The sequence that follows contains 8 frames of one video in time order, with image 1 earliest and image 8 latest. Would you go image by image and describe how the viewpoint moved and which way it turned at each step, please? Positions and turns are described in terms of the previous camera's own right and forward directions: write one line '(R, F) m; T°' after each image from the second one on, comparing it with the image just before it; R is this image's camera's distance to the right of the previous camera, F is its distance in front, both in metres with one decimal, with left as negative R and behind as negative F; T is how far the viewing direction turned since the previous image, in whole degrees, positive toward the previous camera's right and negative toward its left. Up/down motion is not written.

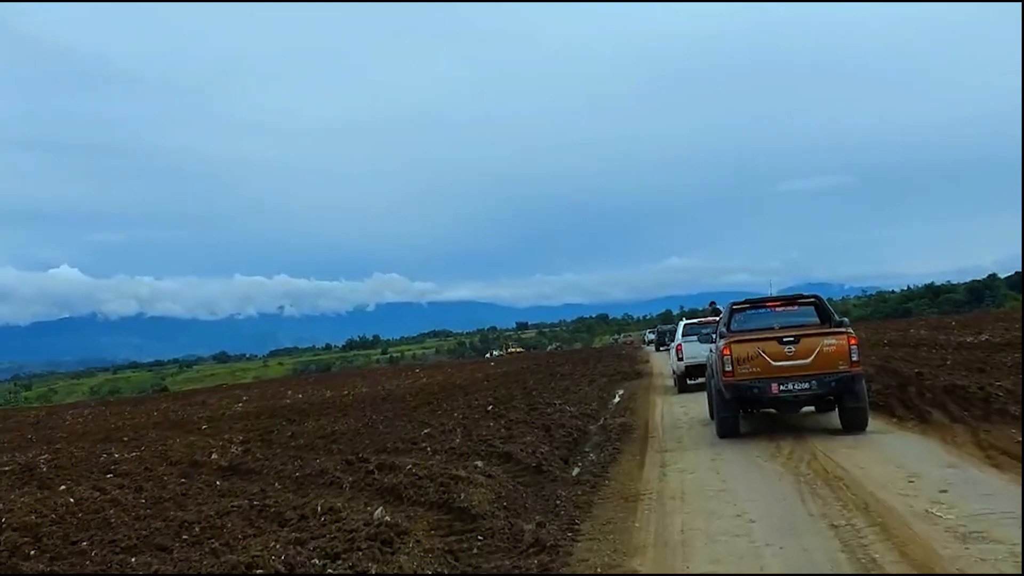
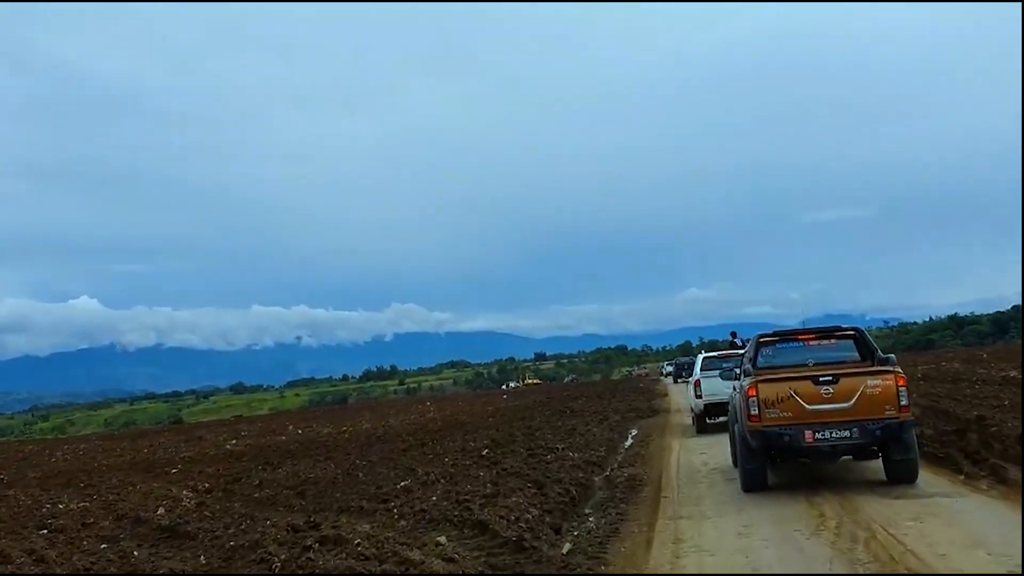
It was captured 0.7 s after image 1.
(+0.4, +2.0) m; -1°
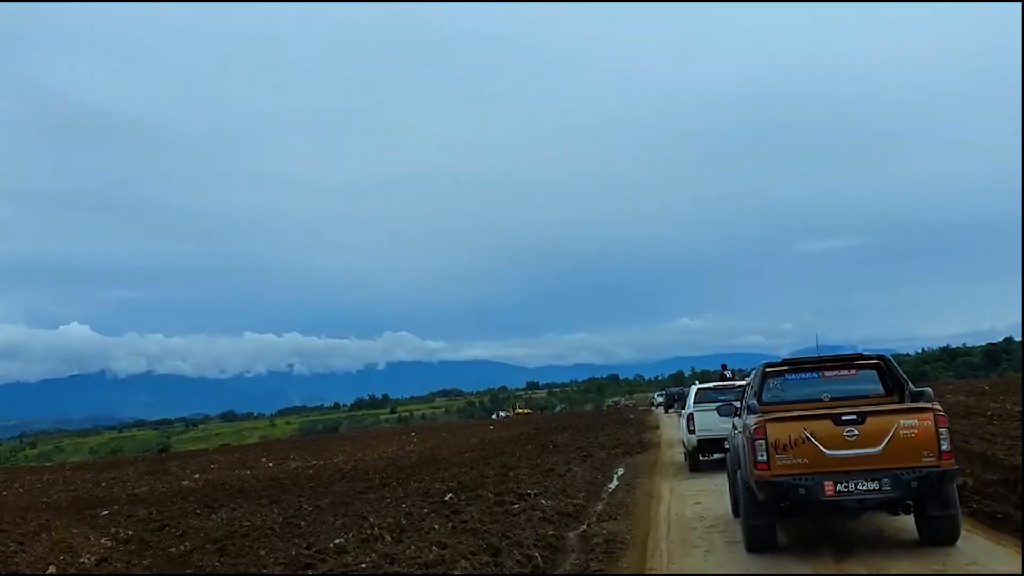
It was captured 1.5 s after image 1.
(+0.4, +2.1) m; 0°
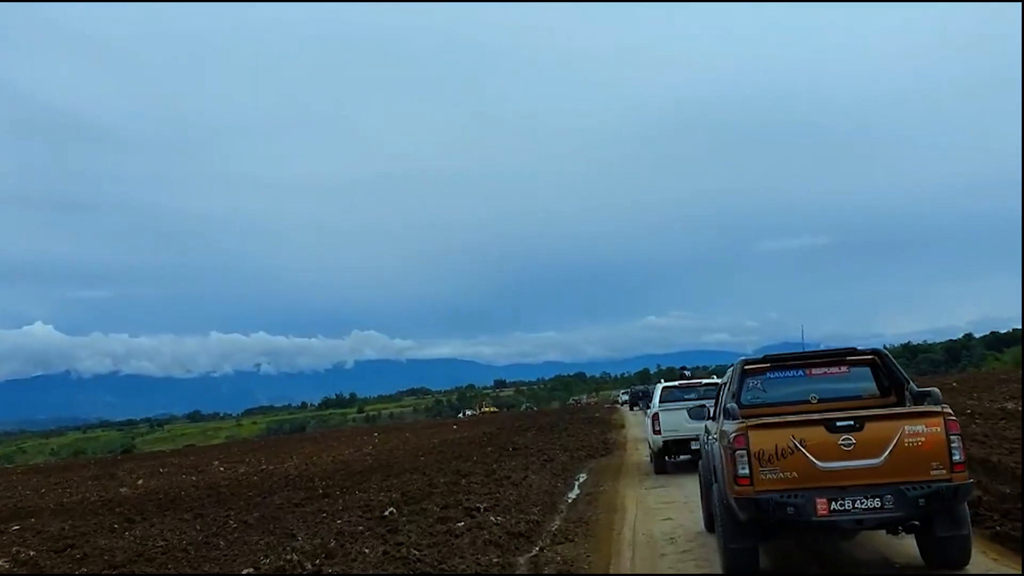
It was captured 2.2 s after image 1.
(+0.3, +1.5) m; +2°
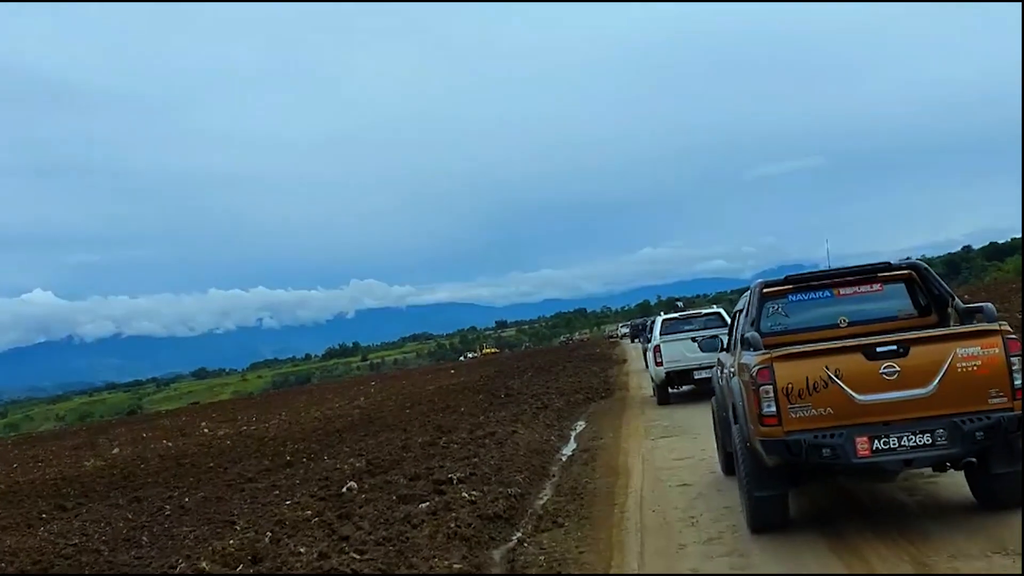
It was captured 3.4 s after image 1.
(+0.3, +2.4) m; 0°
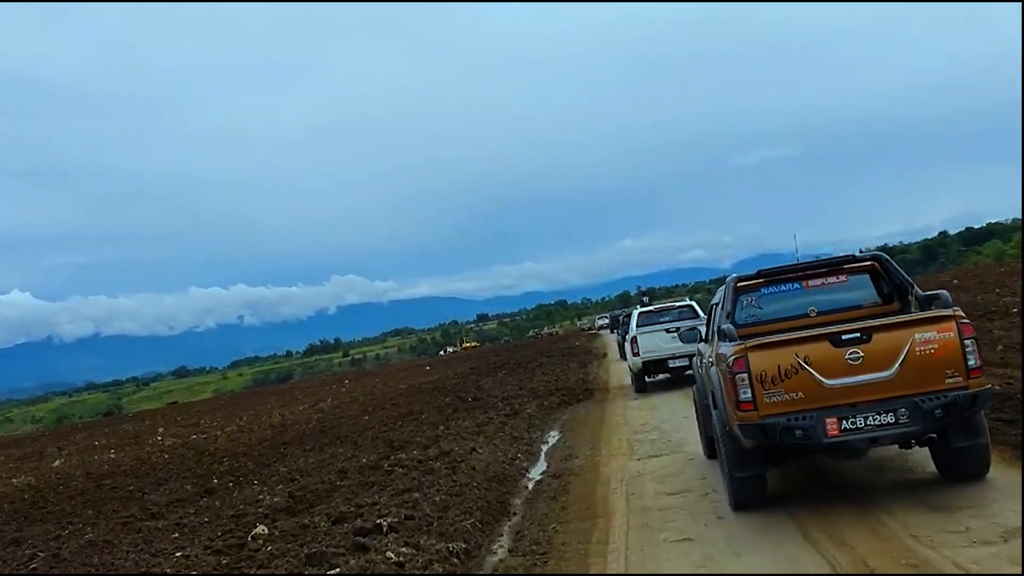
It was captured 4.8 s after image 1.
(+0.3, +2.3) m; +1°
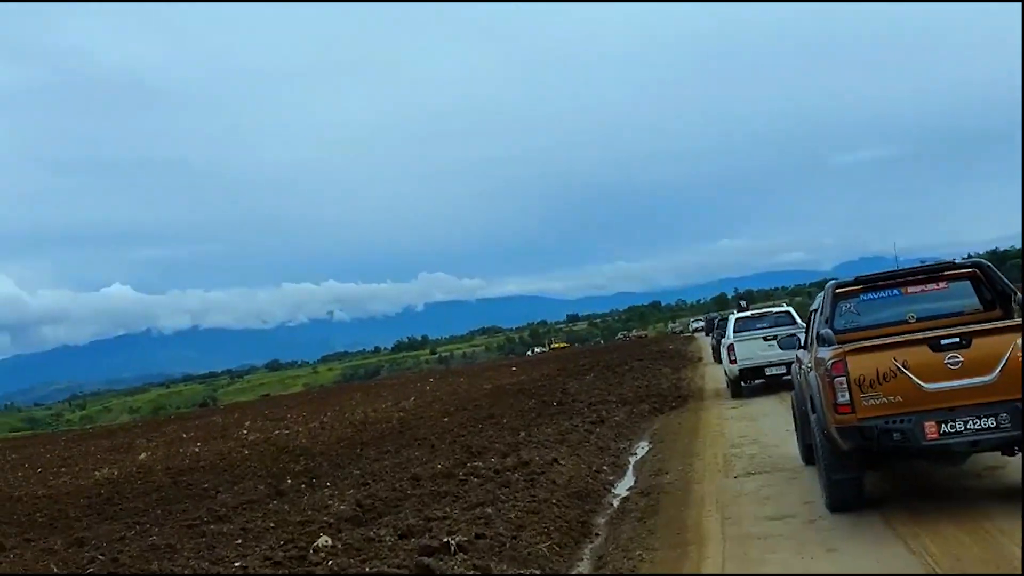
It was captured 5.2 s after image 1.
(0.0, +0.8) m; -5°
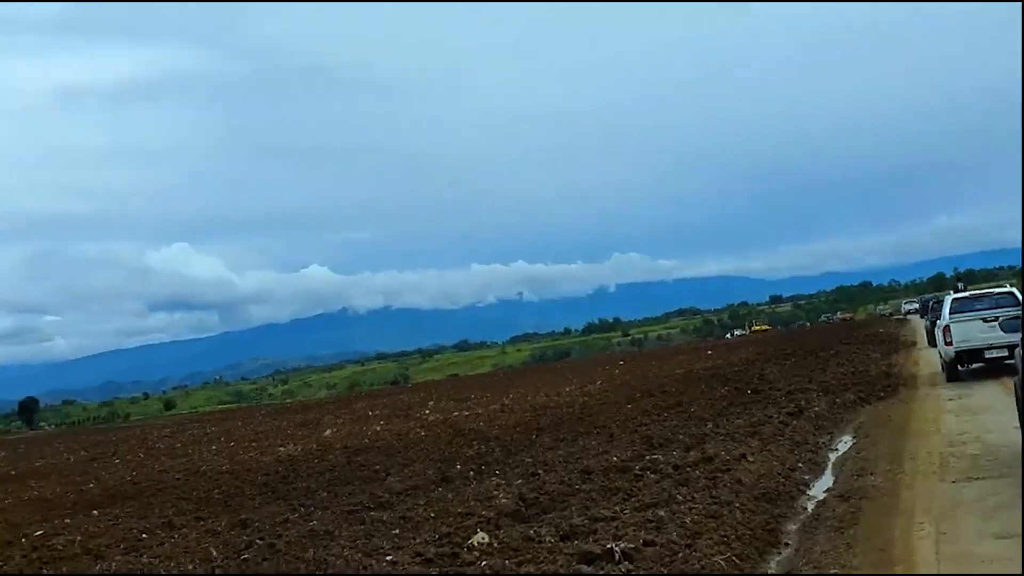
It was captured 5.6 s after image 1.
(+0.1, +0.9) m; -11°
